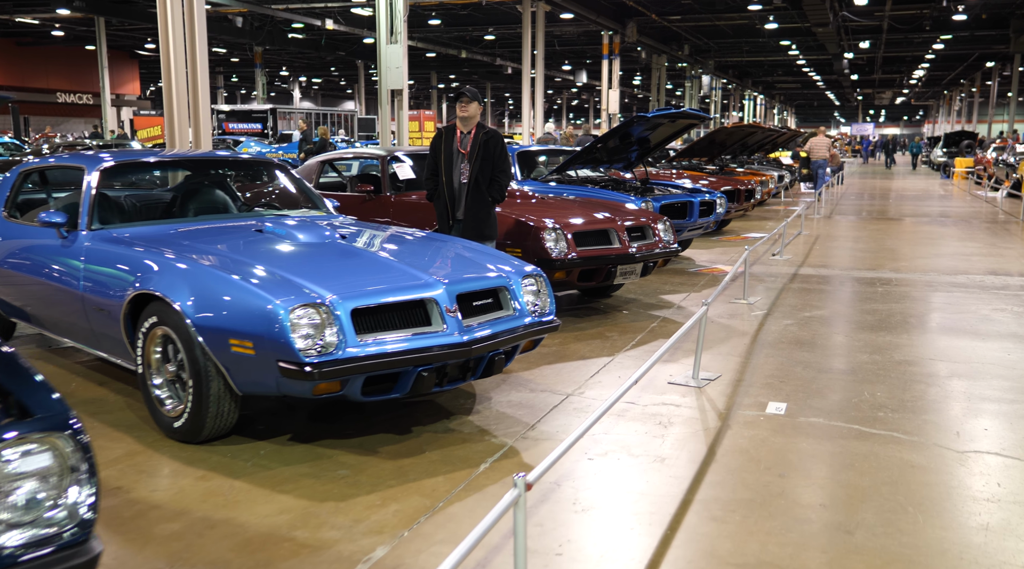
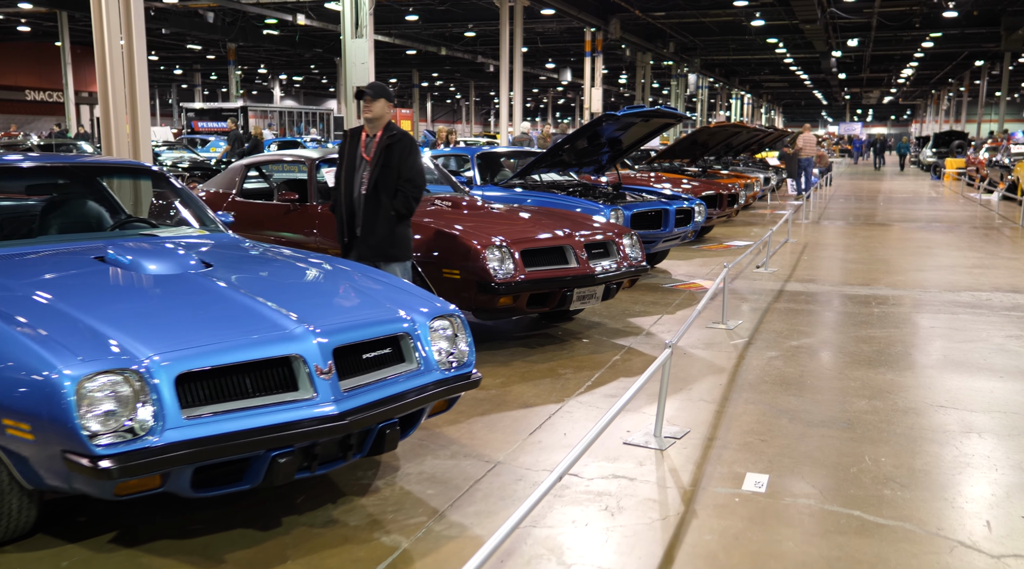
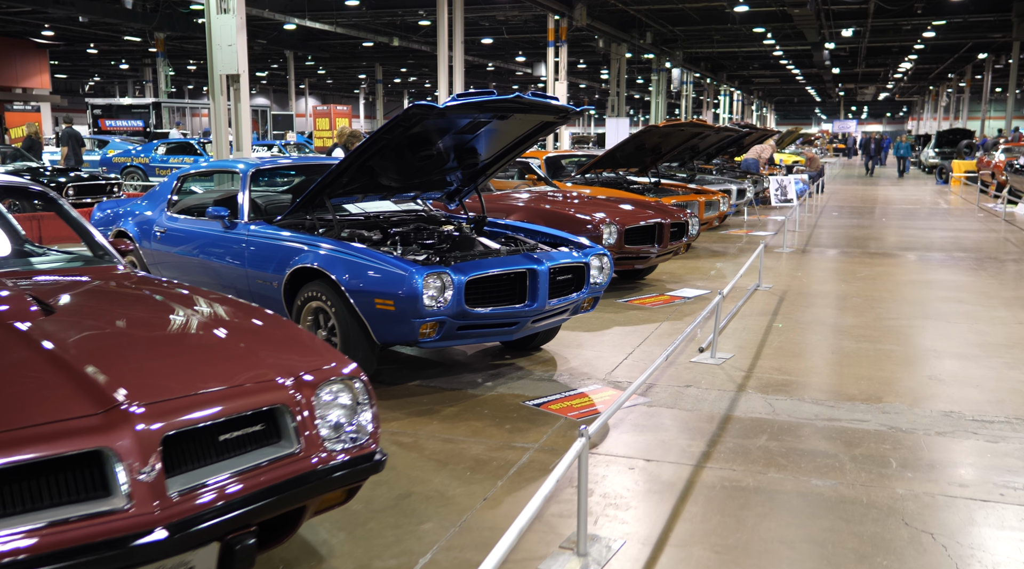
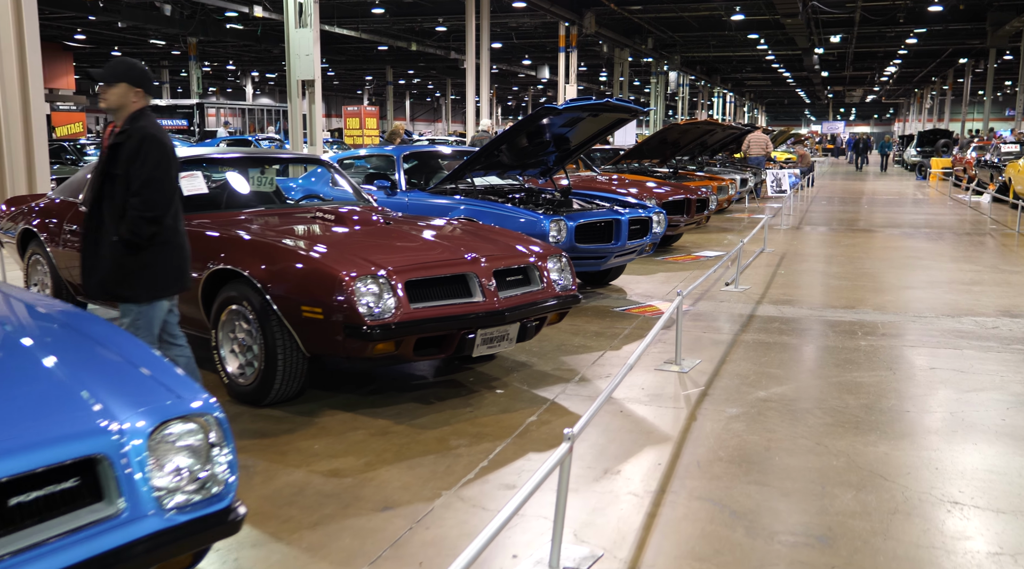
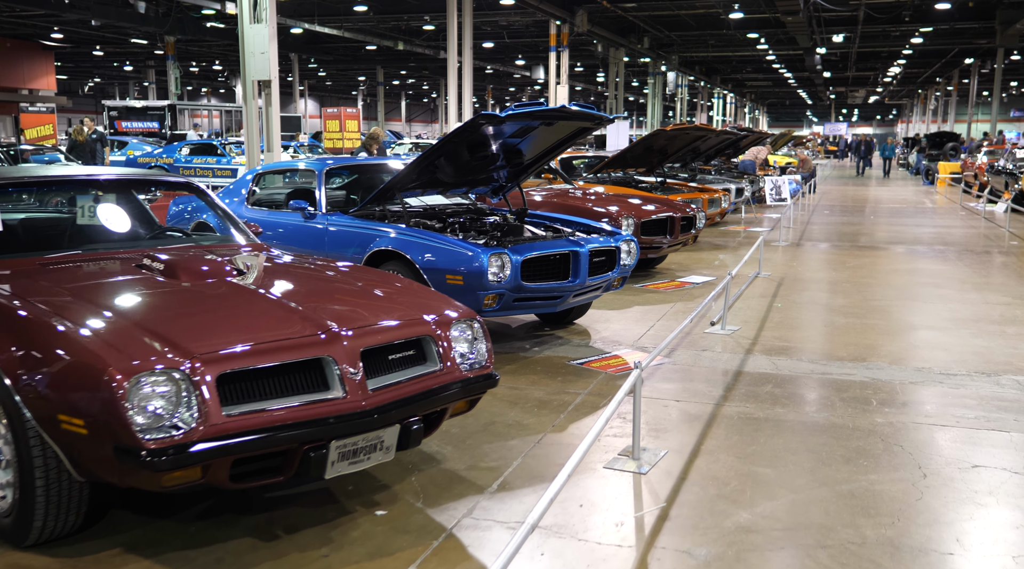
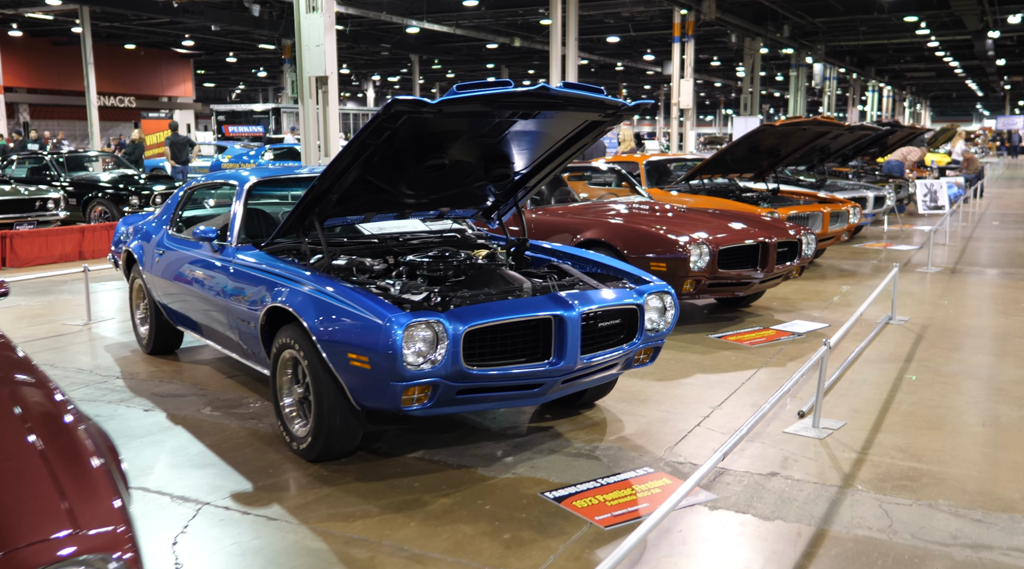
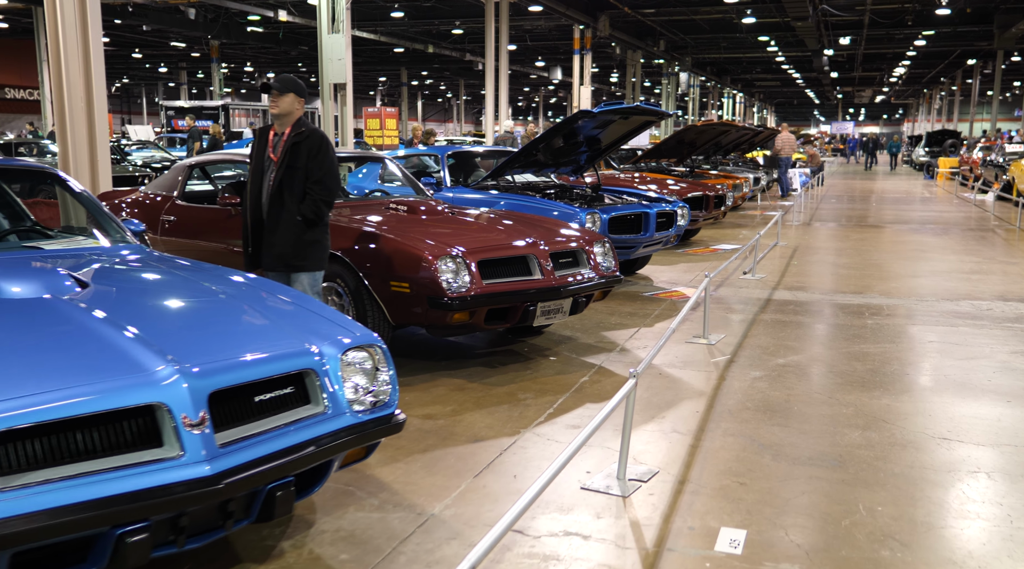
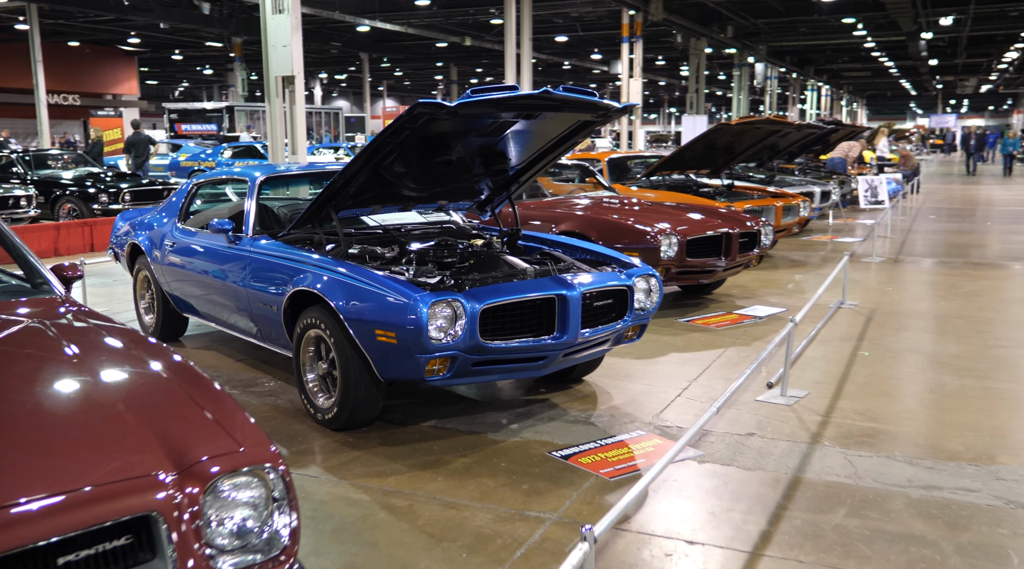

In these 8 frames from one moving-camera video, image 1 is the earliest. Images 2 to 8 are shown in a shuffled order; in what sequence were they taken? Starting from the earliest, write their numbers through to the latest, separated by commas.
2, 7, 4, 5, 3, 8, 6
